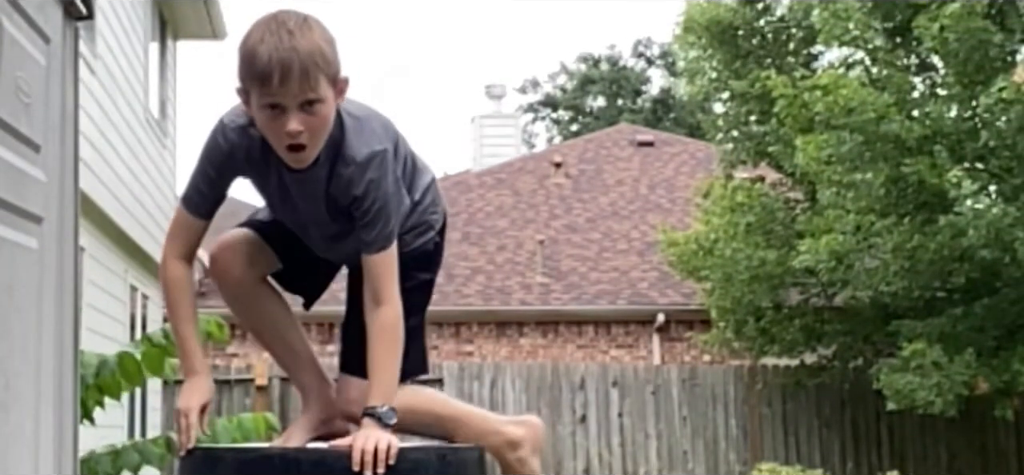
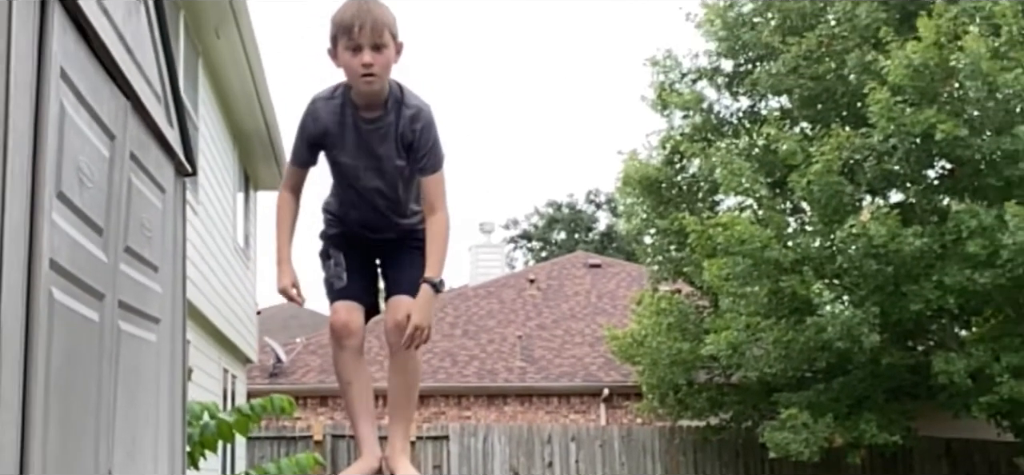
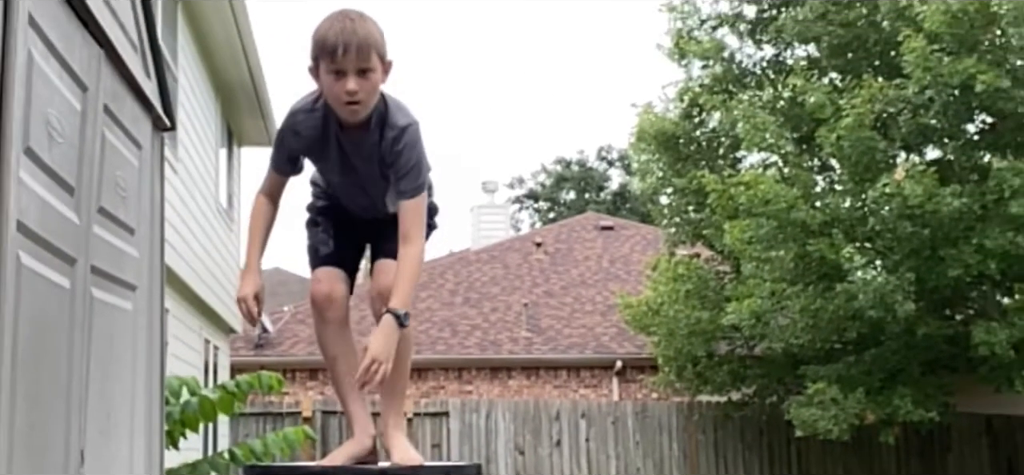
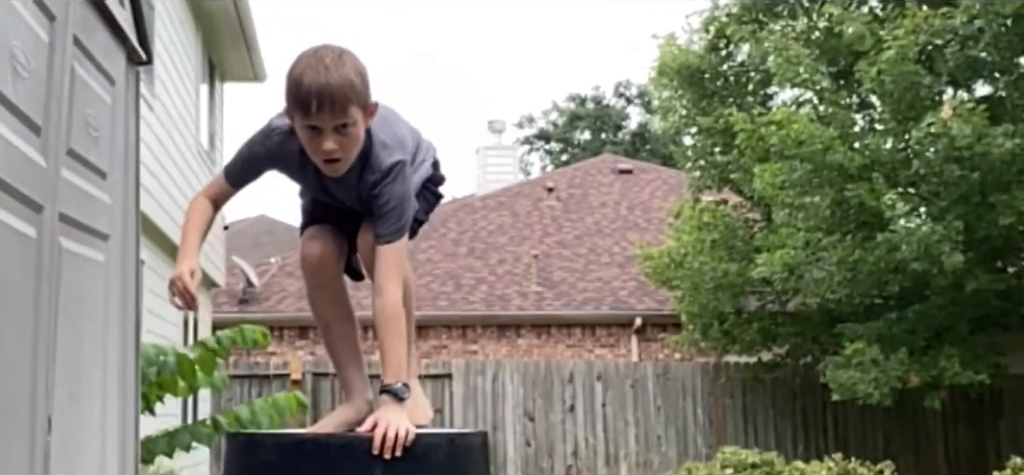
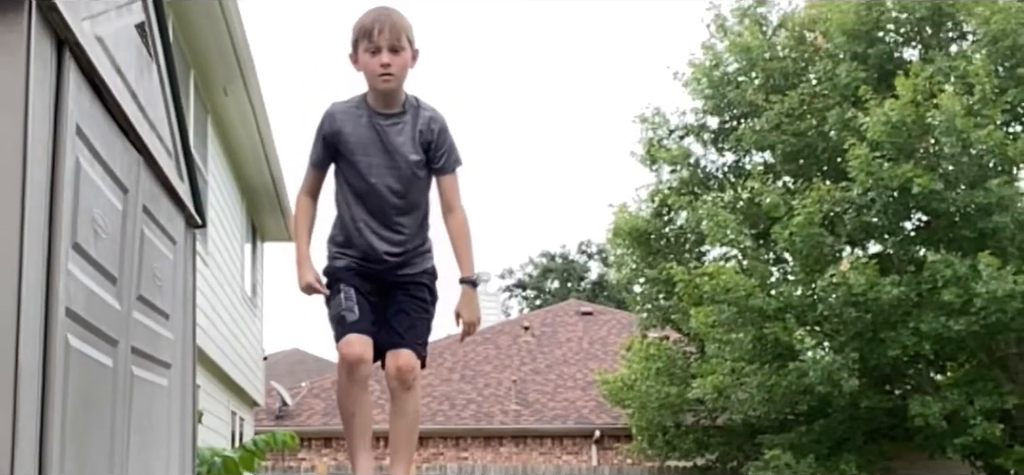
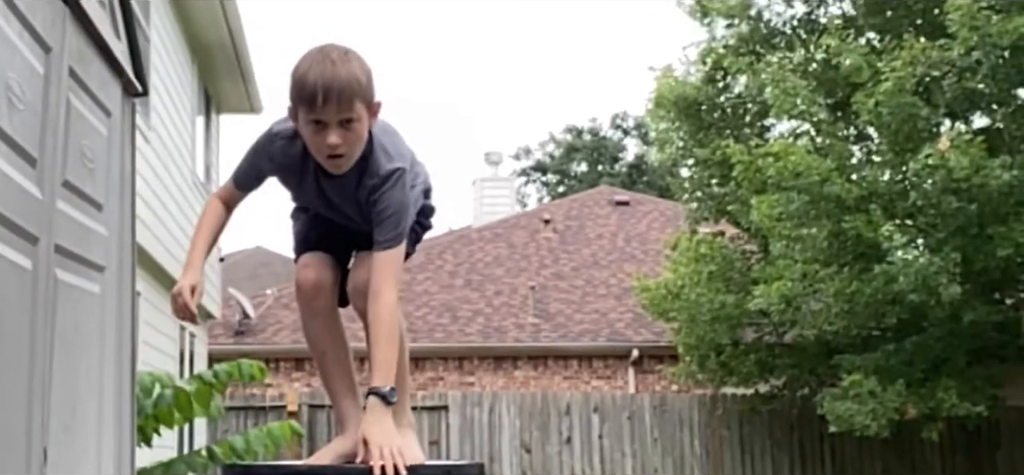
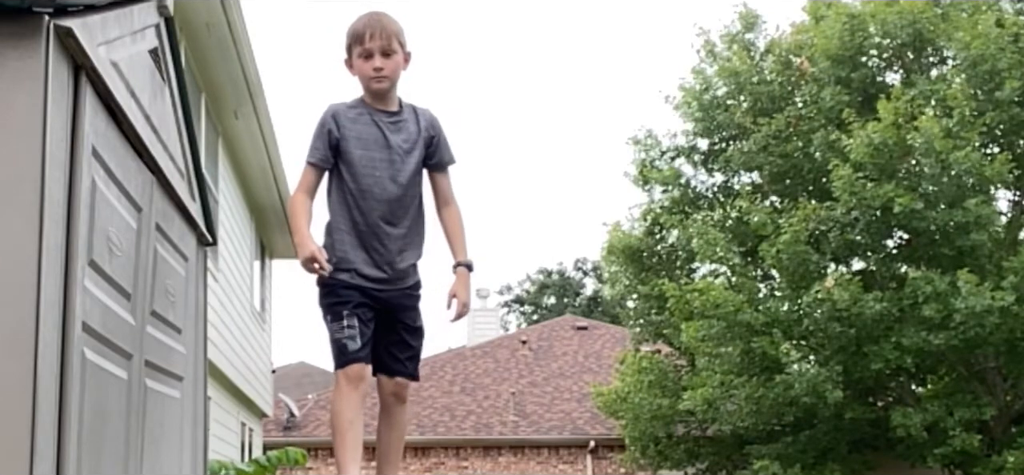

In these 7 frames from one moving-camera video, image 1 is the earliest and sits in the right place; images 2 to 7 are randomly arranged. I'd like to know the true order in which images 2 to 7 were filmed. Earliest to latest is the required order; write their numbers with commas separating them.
4, 6, 3, 2, 5, 7
